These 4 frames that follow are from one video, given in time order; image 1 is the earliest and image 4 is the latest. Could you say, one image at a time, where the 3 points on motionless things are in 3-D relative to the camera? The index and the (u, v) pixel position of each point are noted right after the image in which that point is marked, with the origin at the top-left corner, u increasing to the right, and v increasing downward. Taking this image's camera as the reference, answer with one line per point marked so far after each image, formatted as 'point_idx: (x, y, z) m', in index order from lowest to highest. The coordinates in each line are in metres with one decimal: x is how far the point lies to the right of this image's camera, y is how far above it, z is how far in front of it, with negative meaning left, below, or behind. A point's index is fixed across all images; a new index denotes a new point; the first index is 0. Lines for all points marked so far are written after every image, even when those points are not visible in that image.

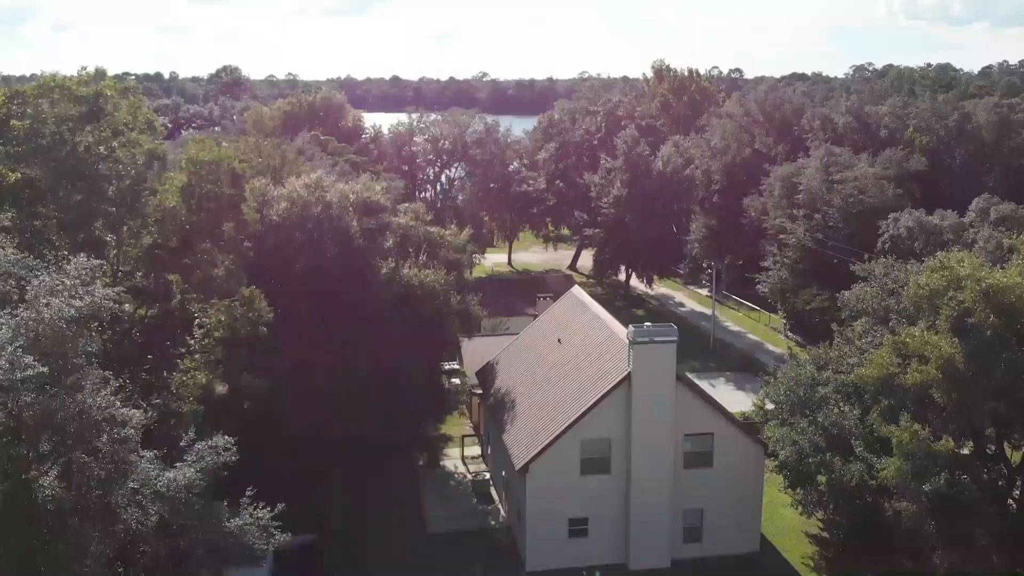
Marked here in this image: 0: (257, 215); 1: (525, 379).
0: (-4.8, +1.4, +17.6) m
1: (+0.3, -1.7, +17.5) m
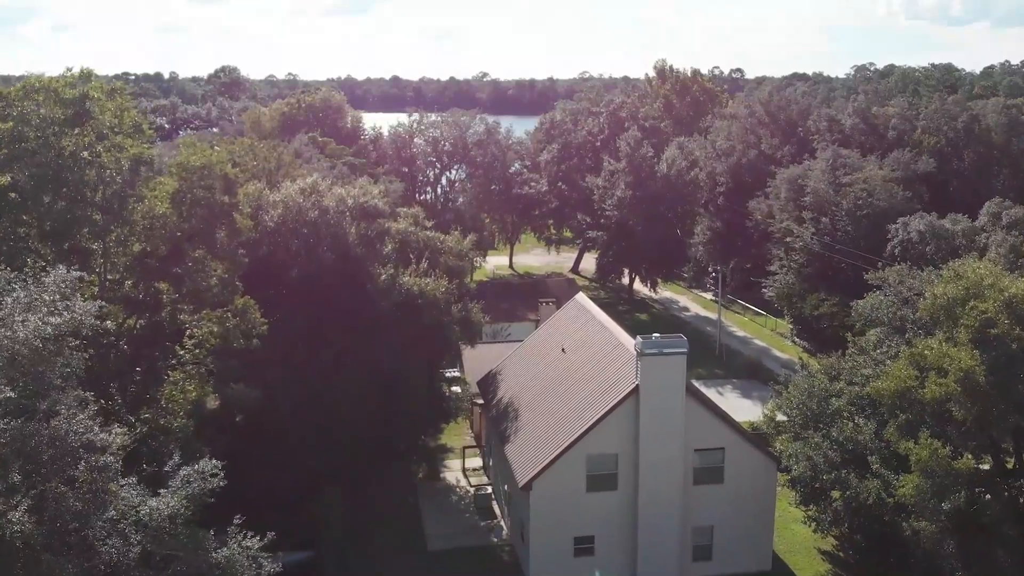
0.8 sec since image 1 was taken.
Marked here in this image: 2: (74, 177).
0: (-4.7, +1.2, +17.1) m
1: (+0.3, -1.8, +17.0) m
2: (-6.0, +1.5, +13.0) m
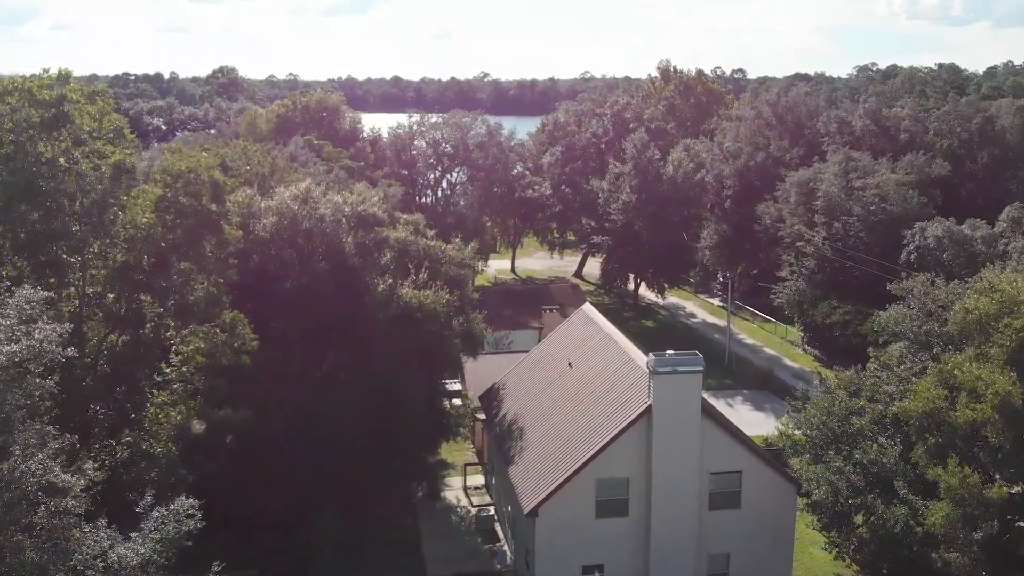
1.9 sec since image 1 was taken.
0: (-4.6, +1.0, +16.2) m
1: (+0.4, -2.0, +16.2) m
2: (-6.0, +1.3, +12.2) m
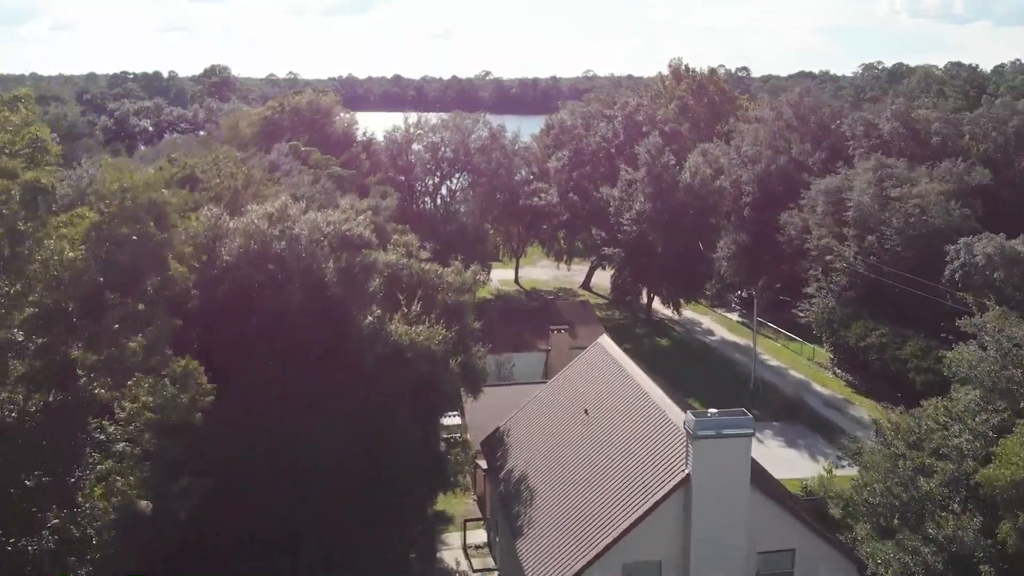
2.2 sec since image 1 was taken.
0: (-4.5, +0.5, +14.0) m
1: (+0.5, -2.5, +13.9) m
2: (-5.9, +0.8, +9.9) m
